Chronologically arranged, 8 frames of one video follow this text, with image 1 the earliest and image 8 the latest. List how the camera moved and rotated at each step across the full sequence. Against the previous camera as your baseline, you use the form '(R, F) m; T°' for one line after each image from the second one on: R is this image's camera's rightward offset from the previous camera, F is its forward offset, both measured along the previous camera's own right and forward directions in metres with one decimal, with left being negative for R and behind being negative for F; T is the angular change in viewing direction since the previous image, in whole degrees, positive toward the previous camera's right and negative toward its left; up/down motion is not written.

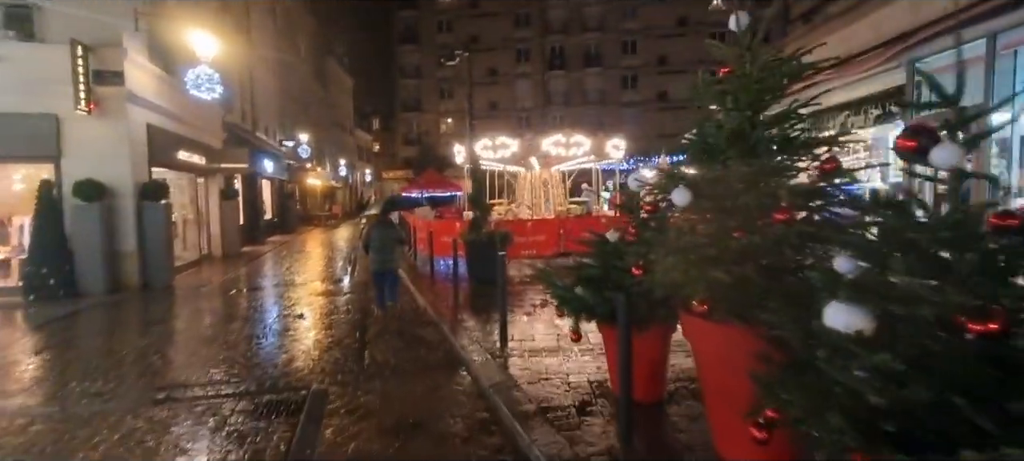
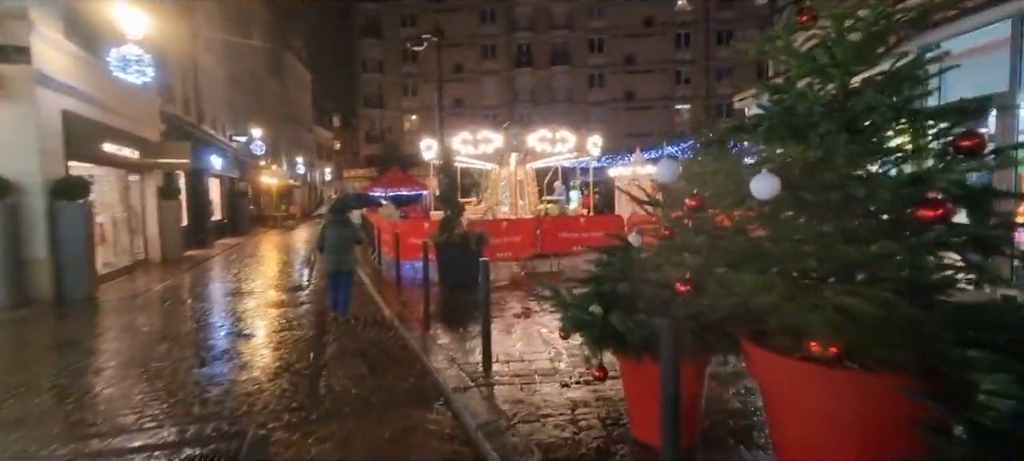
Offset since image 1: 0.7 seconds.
(-0.3, +1.1) m; +4°
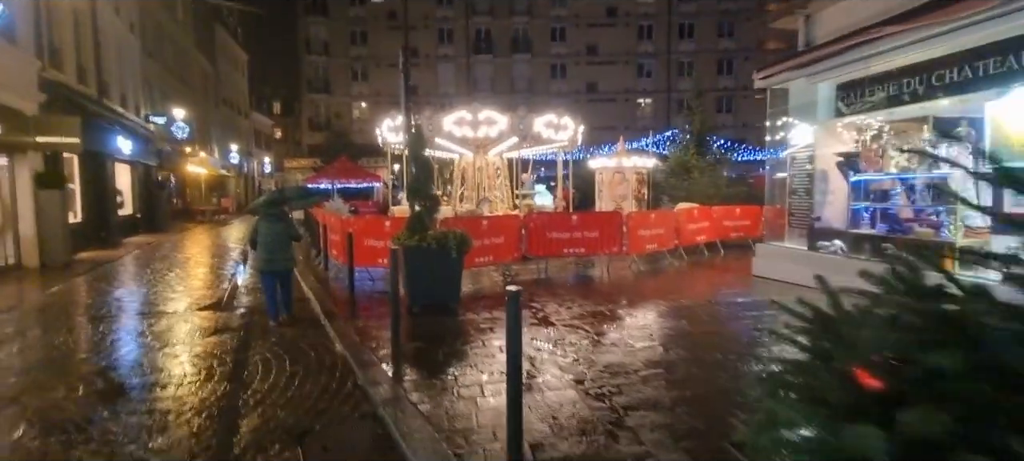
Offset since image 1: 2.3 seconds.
(-0.7, +2.6) m; +6°
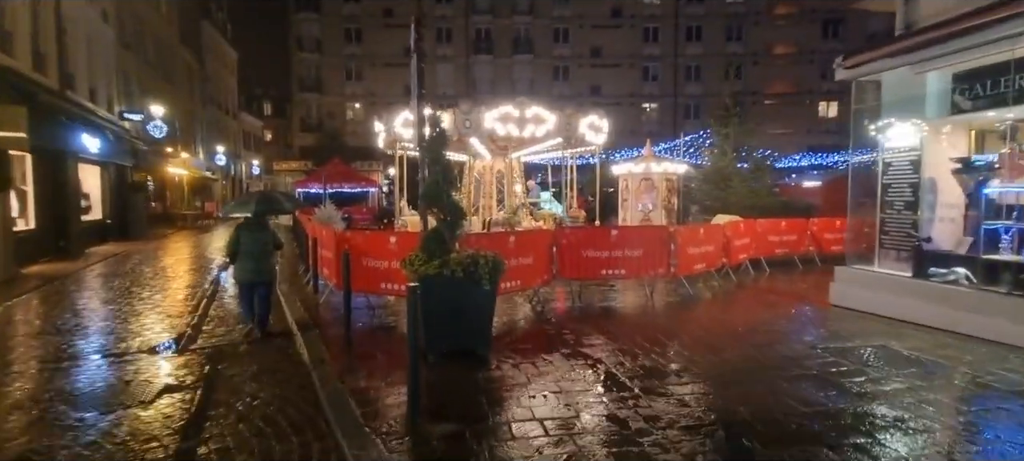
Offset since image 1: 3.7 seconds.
(-0.8, +2.1) m; +1°
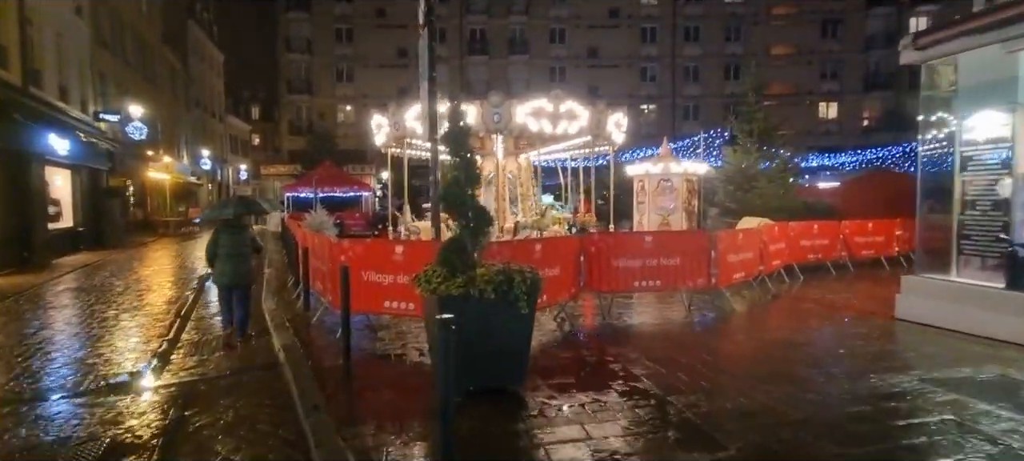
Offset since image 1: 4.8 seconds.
(-0.6, +1.4) m; +1°
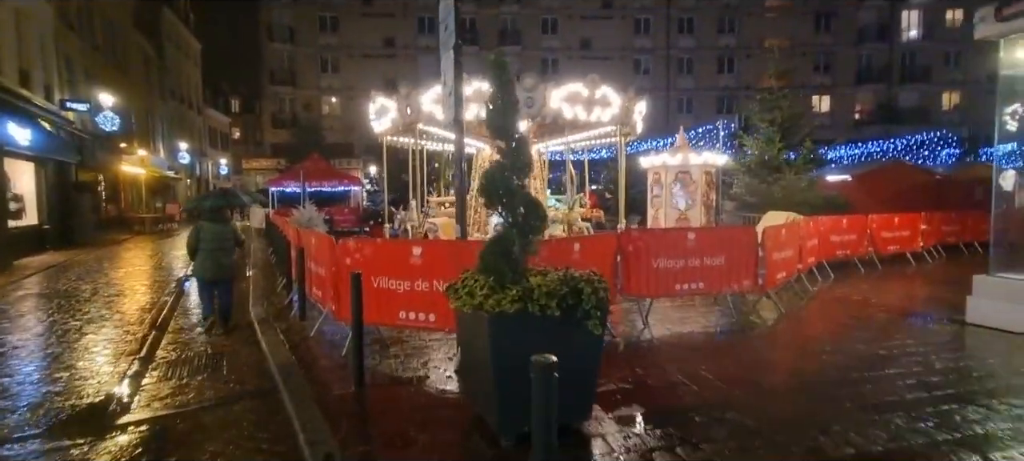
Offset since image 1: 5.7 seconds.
(-0.7, +1.1) m; +2°
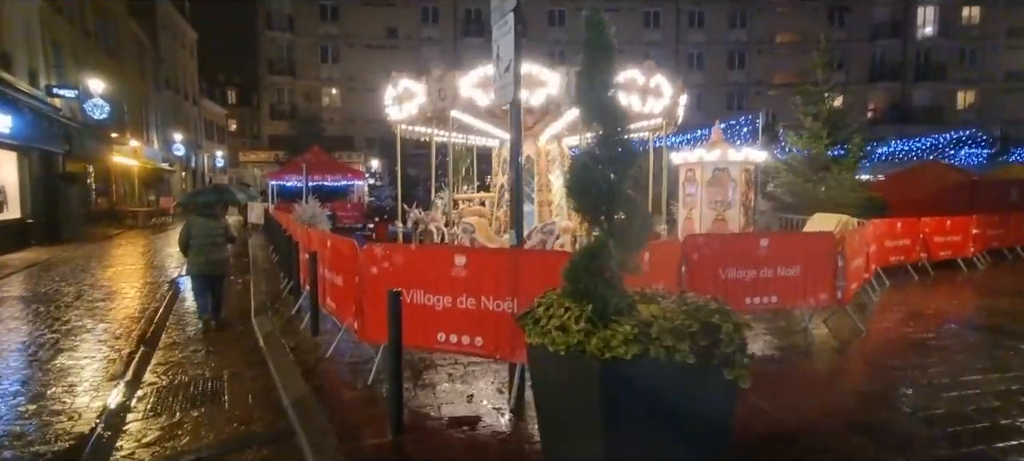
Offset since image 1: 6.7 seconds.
(-0.8, +1.2) m; 0°
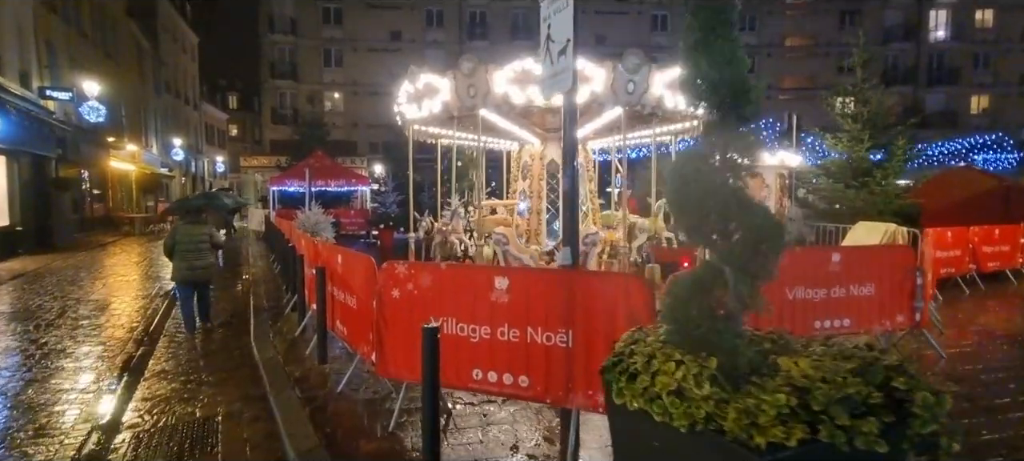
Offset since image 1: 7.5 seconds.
(-0.5, +0.9) m; 0°
